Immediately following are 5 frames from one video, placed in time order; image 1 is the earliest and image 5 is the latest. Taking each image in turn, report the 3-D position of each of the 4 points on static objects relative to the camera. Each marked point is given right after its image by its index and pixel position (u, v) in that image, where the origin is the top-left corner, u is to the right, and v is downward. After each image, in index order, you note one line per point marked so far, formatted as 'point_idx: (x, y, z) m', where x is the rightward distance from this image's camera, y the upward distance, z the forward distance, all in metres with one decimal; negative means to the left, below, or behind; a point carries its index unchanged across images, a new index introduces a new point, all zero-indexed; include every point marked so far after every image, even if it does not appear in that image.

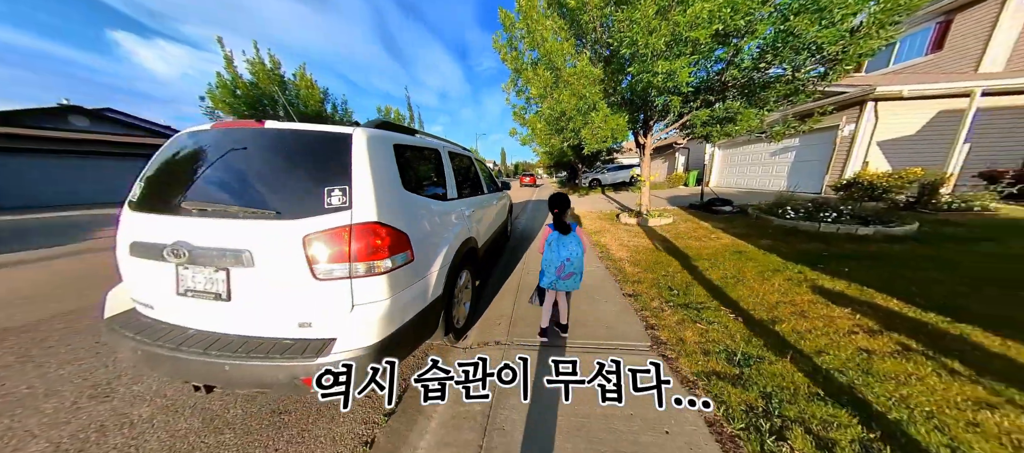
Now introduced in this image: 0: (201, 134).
0: (-2.0, +0.6, +1.6) m
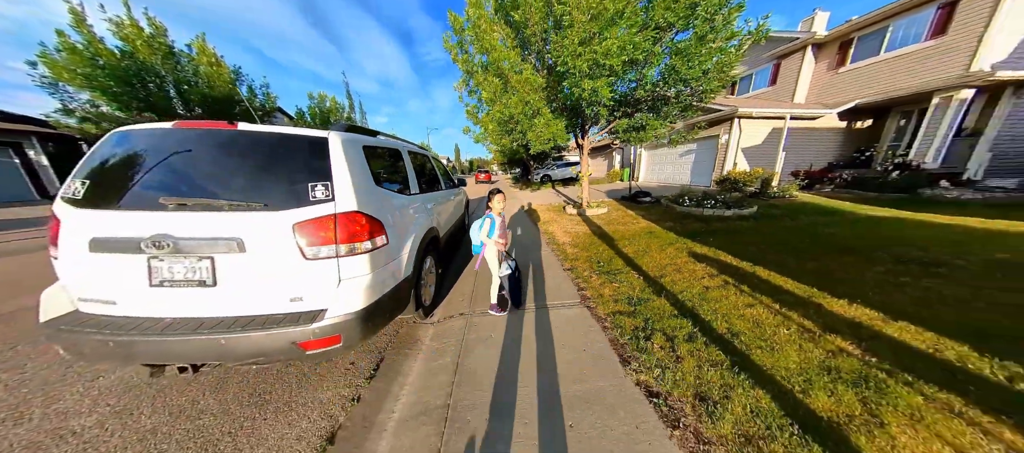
0: (-2.3, +0.6, +1.6) m
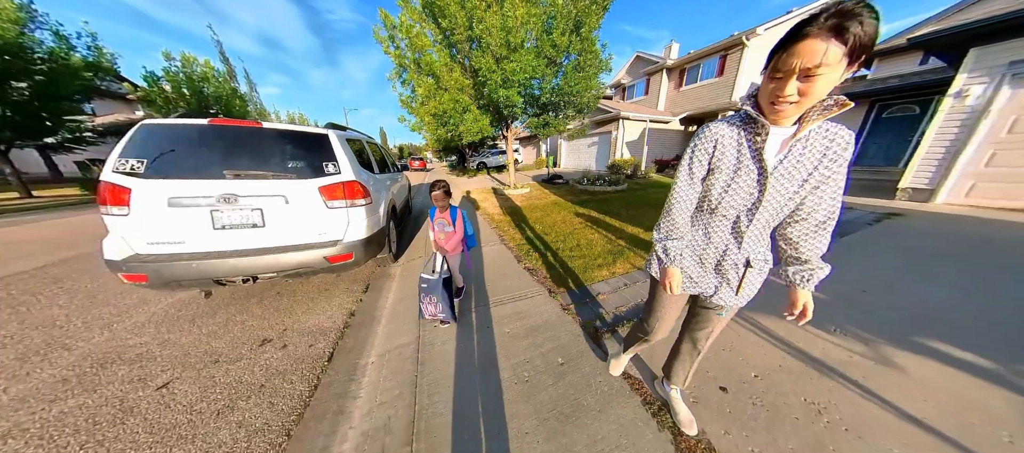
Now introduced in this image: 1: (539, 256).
0: (-2.9, +0.9, +2.2) m
1: (+0.4, -0.4, +3.3) m
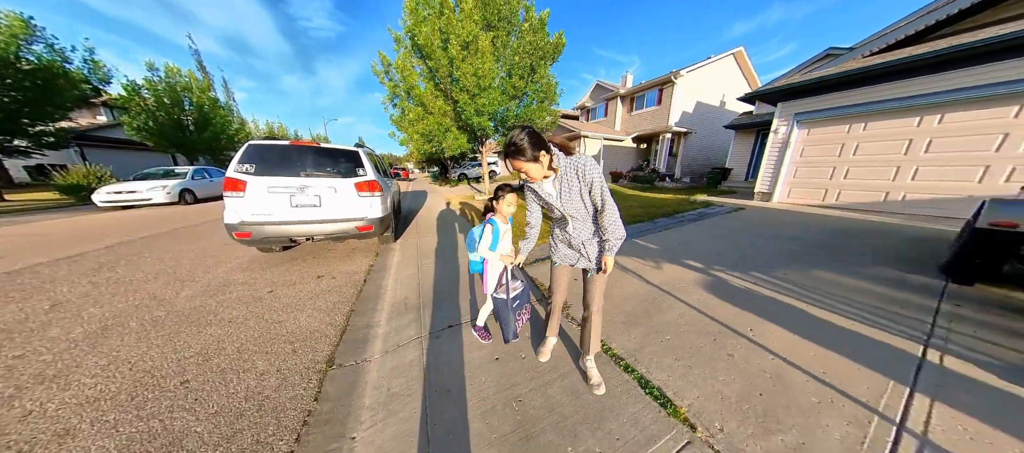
0: (-3.5, +1.2, +3.5) m
1: (-0.3, -0.2, +4.8) m
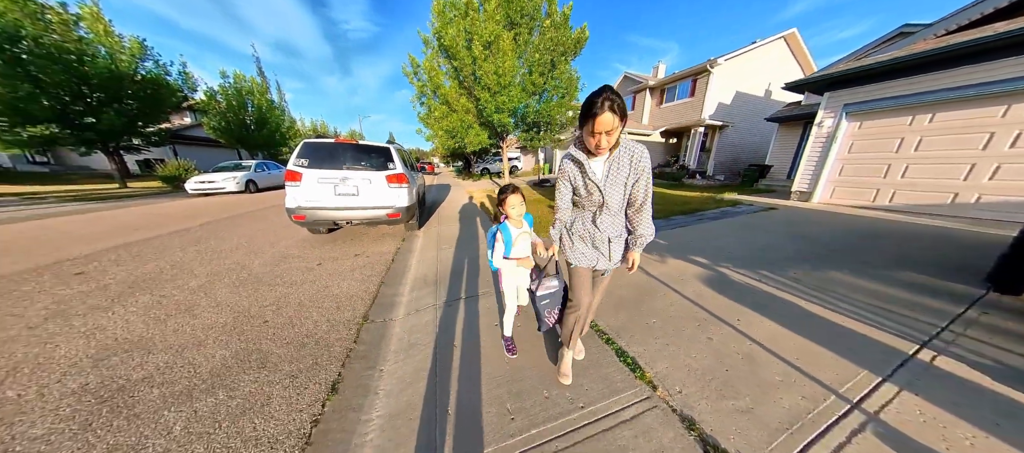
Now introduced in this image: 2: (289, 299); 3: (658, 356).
0: (-3.2, +1.4, +4.1) m
1: (0.0, 0.0, +5.1) m
2: (-2.4, -0.8, +2.5) m
3: (+1.1, -1.0, +1.8) m
